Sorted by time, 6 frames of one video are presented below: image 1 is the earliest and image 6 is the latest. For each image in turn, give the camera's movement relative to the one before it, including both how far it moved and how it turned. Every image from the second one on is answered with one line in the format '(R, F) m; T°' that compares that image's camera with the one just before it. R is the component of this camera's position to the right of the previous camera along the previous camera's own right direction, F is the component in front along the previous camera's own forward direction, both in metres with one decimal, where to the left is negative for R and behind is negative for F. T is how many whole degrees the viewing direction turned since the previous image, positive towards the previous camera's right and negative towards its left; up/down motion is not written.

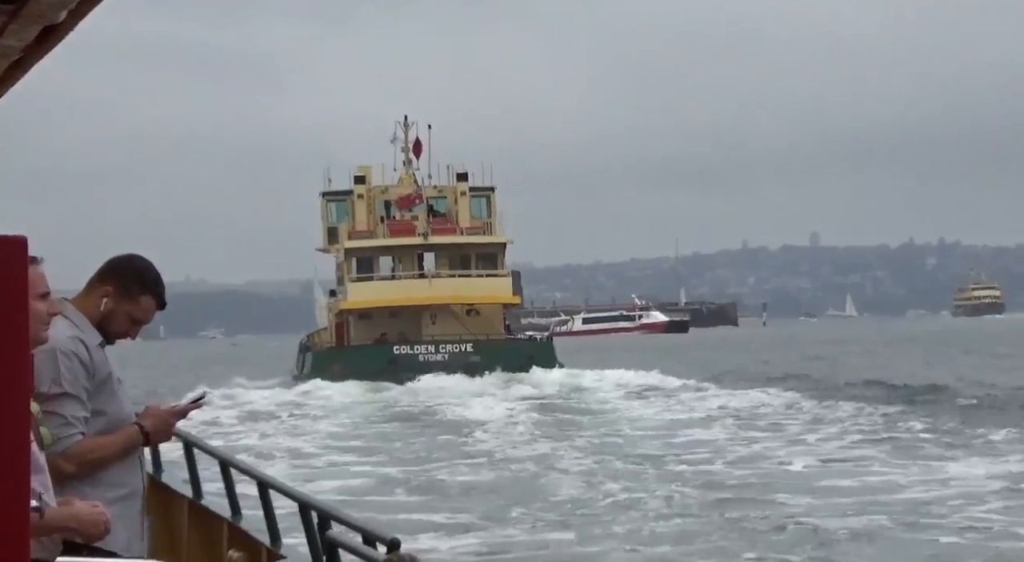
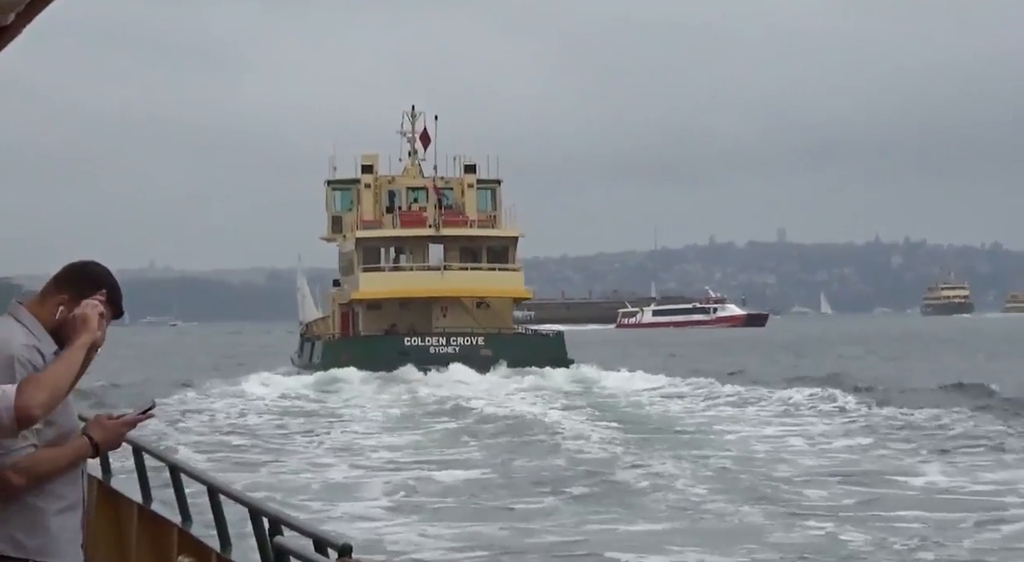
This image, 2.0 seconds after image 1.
(-0.8, +0.1) m; +1°
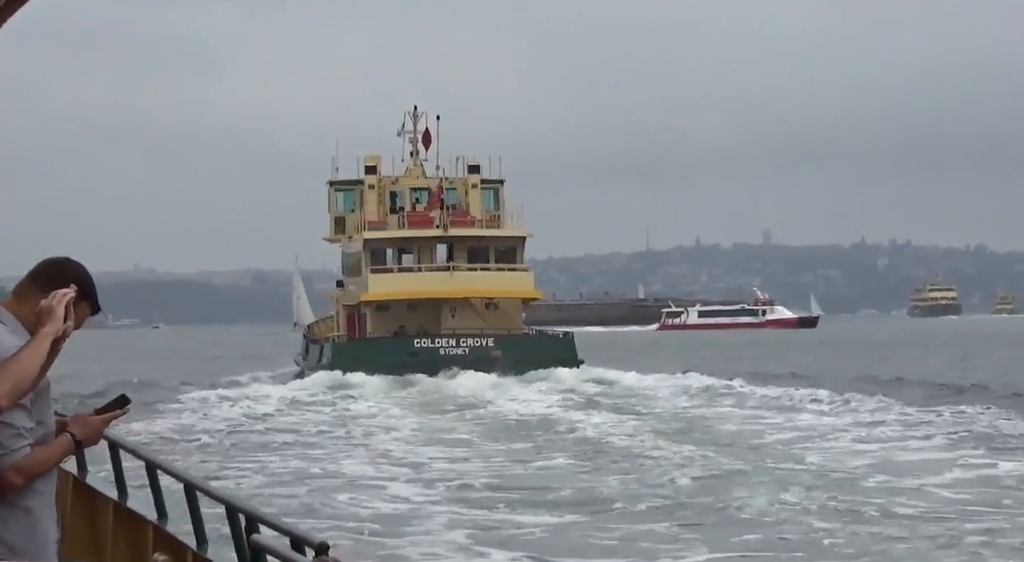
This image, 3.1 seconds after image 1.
(-0.4, +0.3) m; +1°
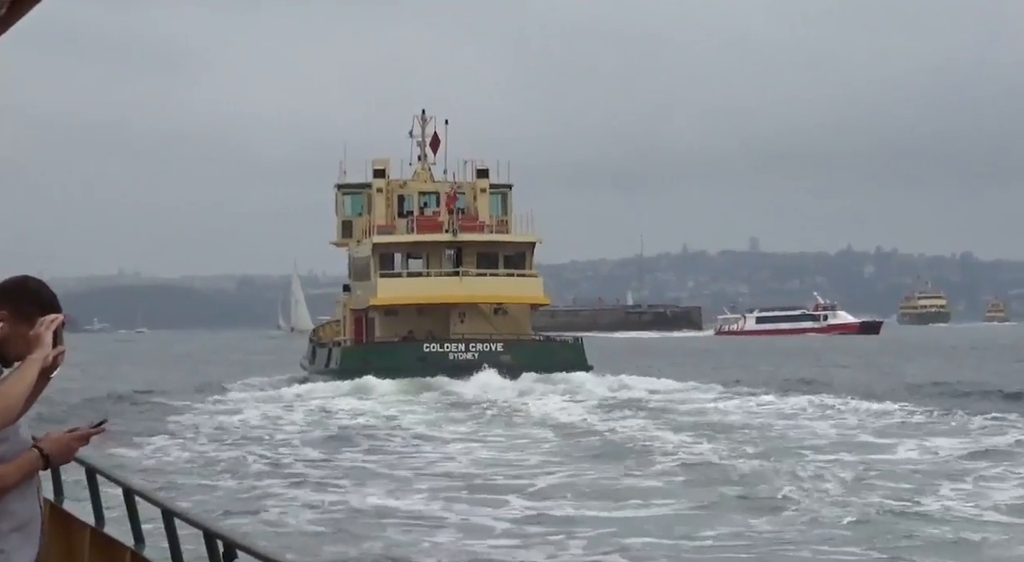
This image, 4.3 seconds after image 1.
(-0.4, +0.1) m; 0°
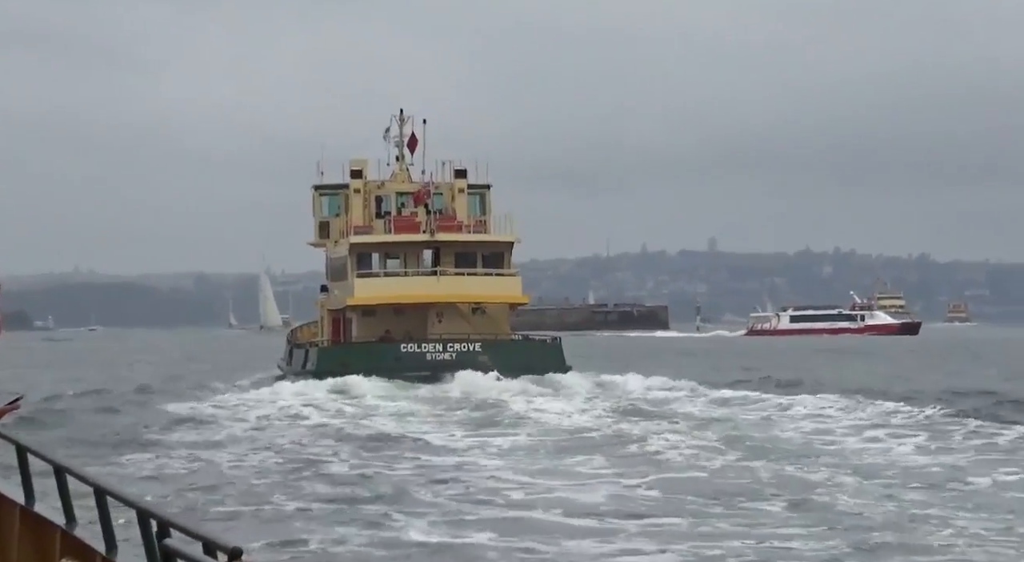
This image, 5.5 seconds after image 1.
(-0.4, -0.1) m; +1°
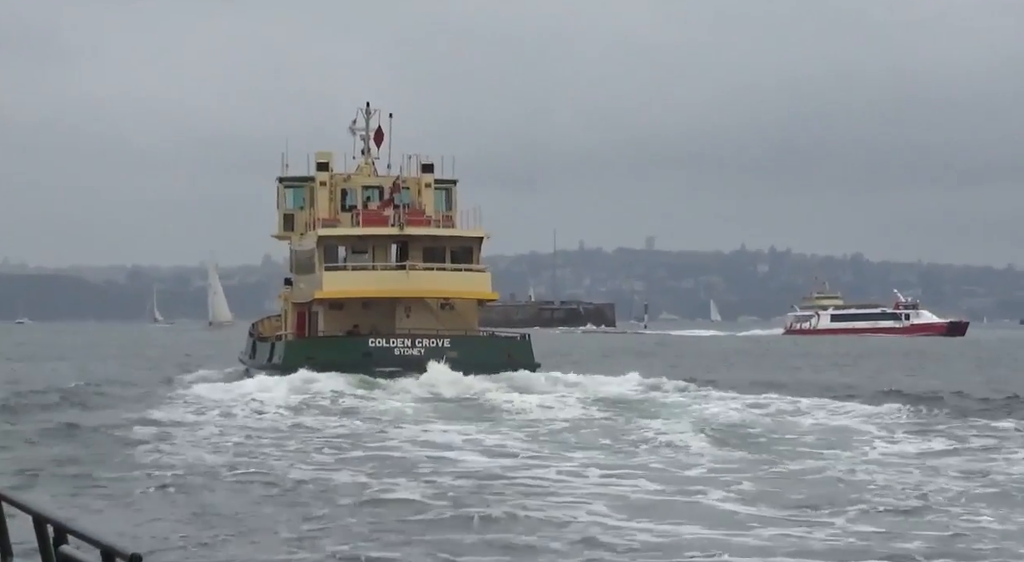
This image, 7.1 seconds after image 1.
(-0.6, +0.2) m; +2°
